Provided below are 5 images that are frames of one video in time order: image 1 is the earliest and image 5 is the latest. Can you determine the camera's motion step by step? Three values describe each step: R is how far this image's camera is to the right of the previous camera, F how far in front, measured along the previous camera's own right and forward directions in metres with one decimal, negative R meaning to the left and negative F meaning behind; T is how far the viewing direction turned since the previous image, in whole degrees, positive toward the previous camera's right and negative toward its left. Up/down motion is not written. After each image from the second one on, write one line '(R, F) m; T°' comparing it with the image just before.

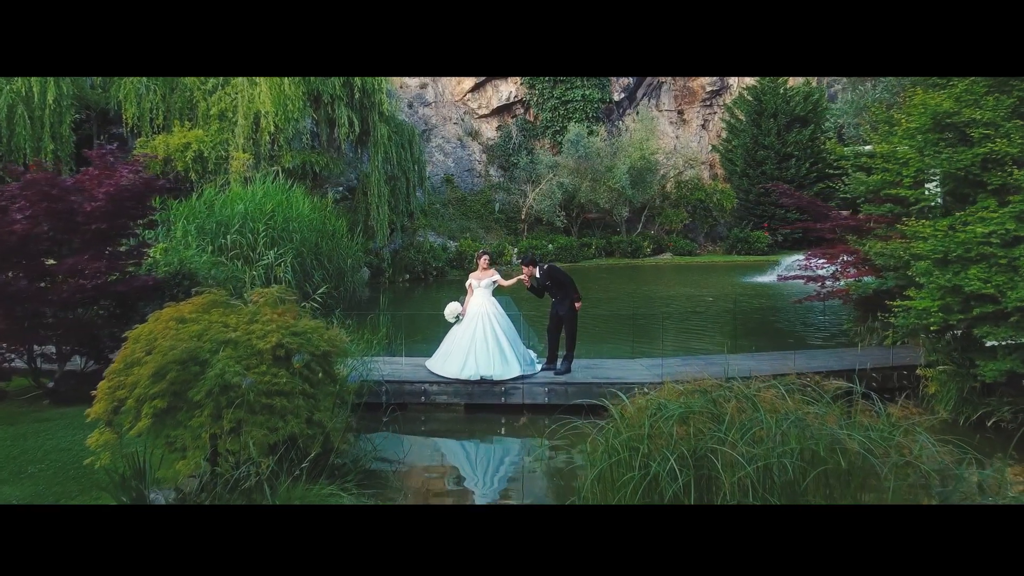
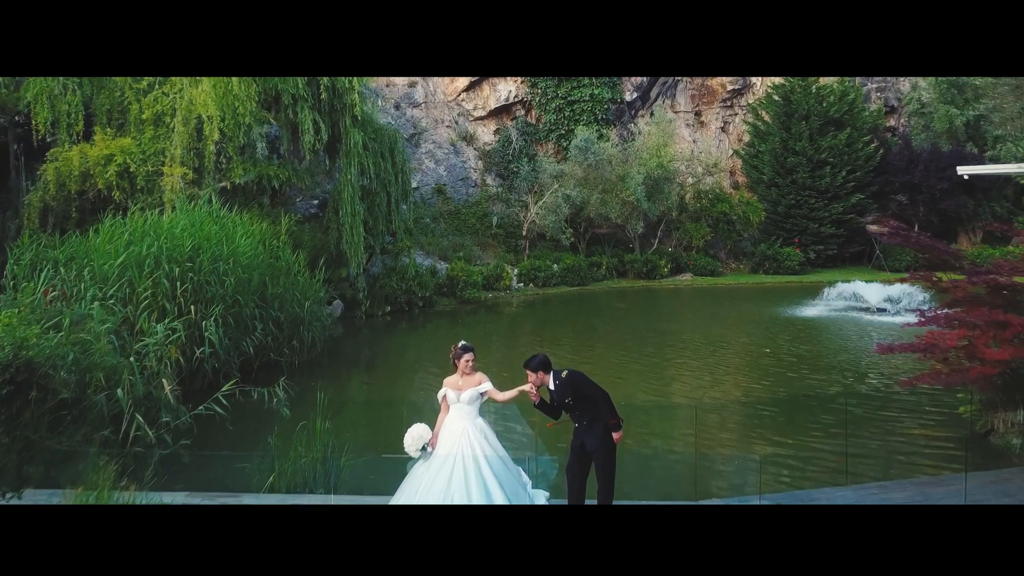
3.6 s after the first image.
(0.0, +1.4) m; 0°
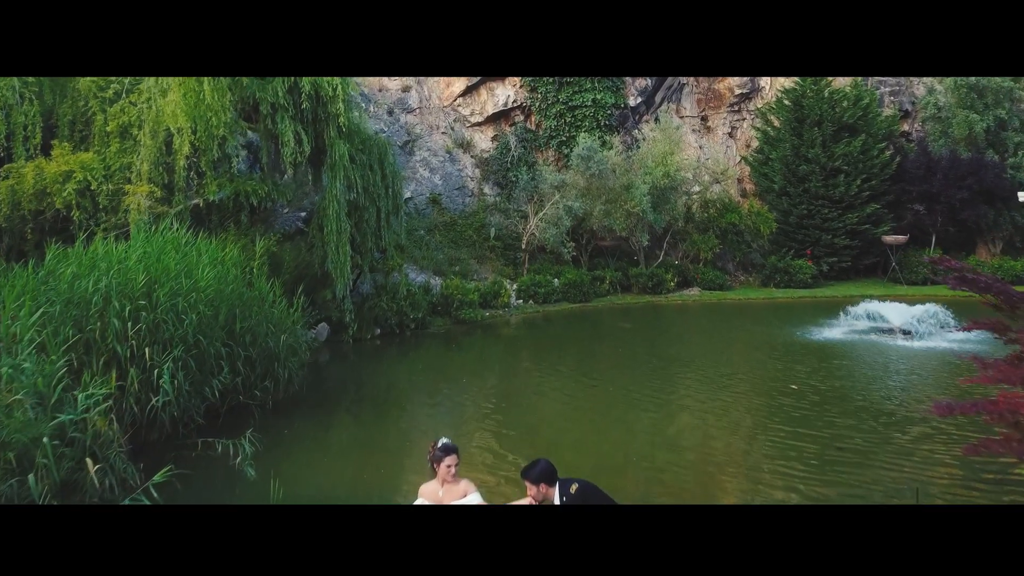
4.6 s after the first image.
(0.0, +0.5) m; 0°
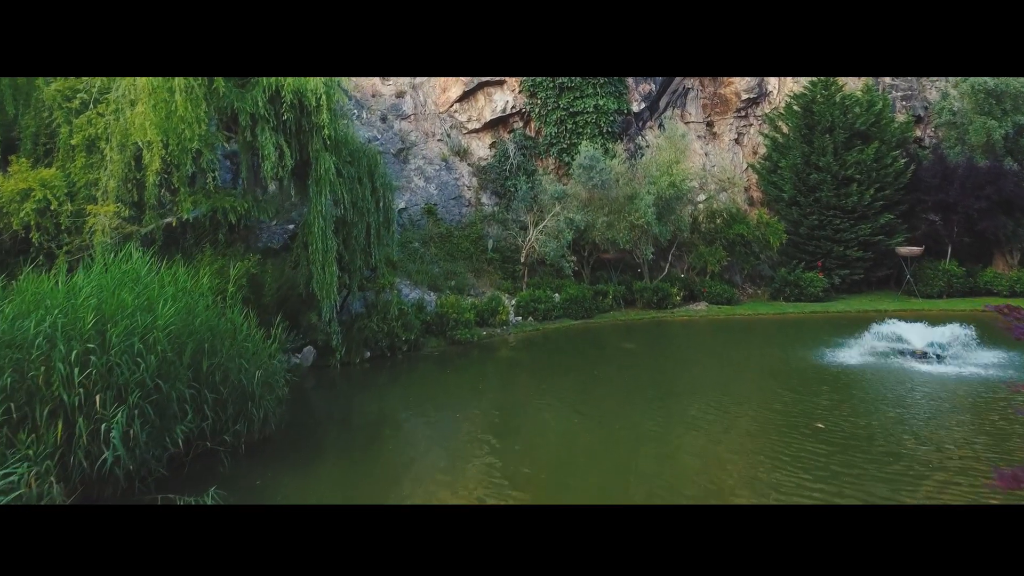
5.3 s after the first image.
(0.0, +0.4) m; 0°
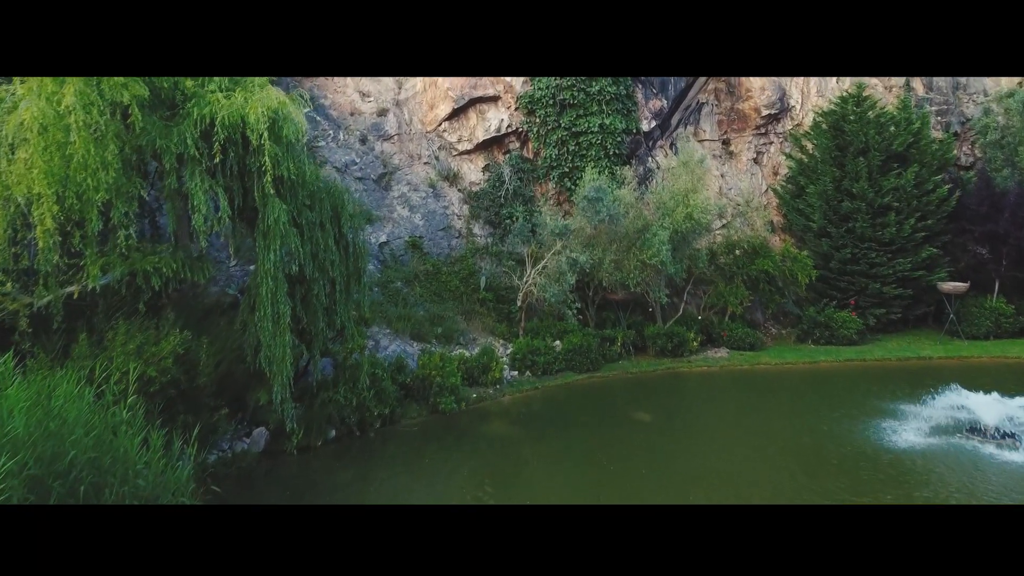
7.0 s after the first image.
(+0.1, +1.1) m; 0°
